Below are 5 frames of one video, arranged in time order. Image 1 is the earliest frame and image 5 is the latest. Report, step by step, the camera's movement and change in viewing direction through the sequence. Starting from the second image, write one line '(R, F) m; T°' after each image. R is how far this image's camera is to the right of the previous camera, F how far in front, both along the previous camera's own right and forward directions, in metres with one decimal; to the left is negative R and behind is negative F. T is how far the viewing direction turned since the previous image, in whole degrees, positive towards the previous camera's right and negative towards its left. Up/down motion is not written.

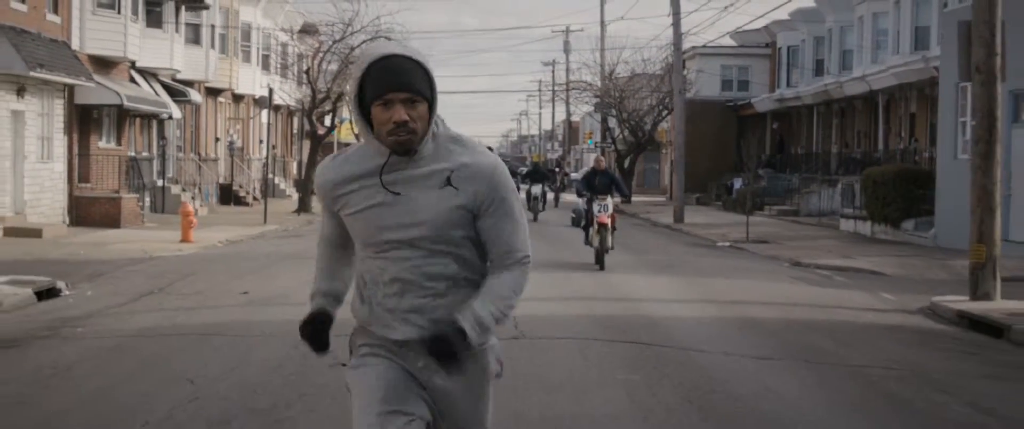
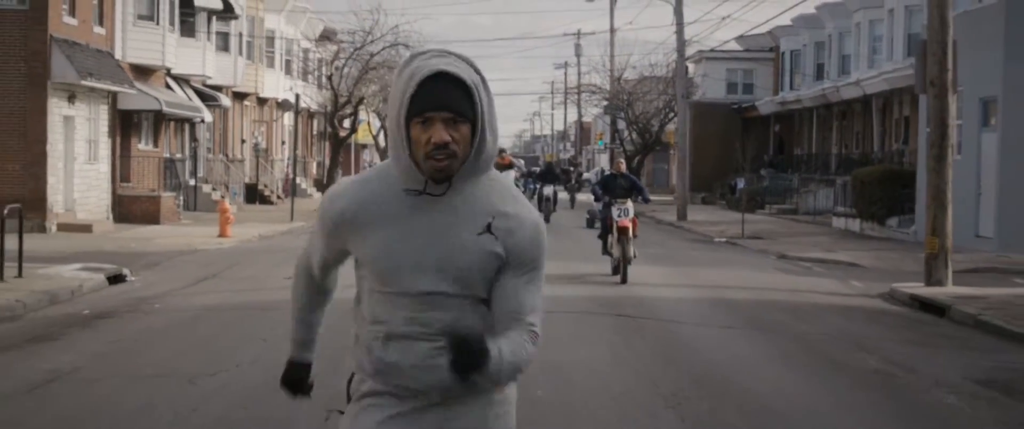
(0.0, -2.1) m; 0°
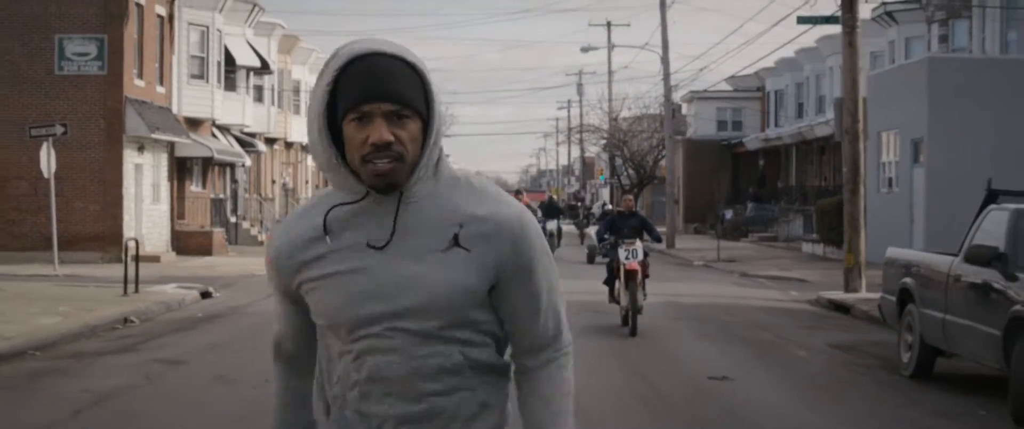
(+0.1, -4.5) m; 0°
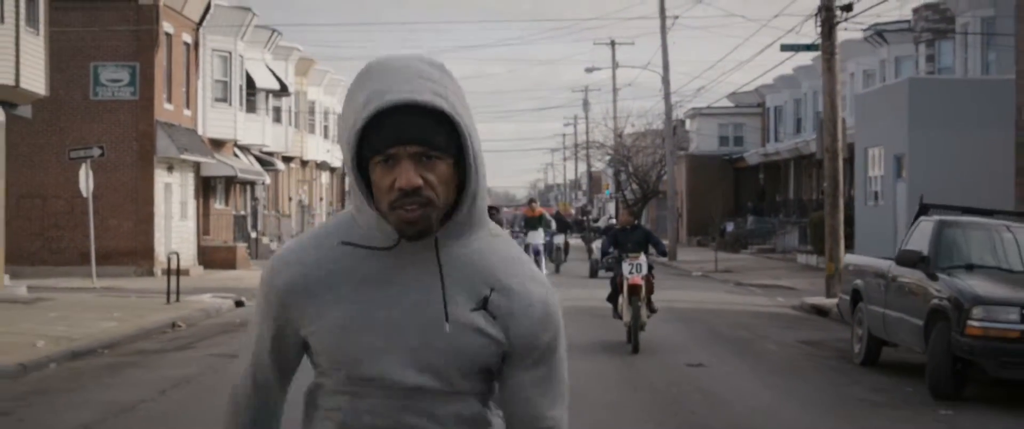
(0.0, -1.9) m; 0°
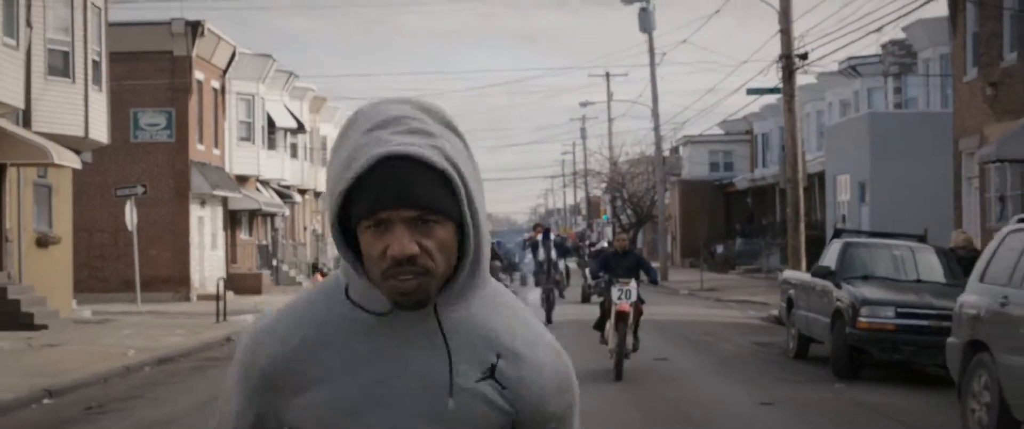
(0.0, -3.3) m; 0°
